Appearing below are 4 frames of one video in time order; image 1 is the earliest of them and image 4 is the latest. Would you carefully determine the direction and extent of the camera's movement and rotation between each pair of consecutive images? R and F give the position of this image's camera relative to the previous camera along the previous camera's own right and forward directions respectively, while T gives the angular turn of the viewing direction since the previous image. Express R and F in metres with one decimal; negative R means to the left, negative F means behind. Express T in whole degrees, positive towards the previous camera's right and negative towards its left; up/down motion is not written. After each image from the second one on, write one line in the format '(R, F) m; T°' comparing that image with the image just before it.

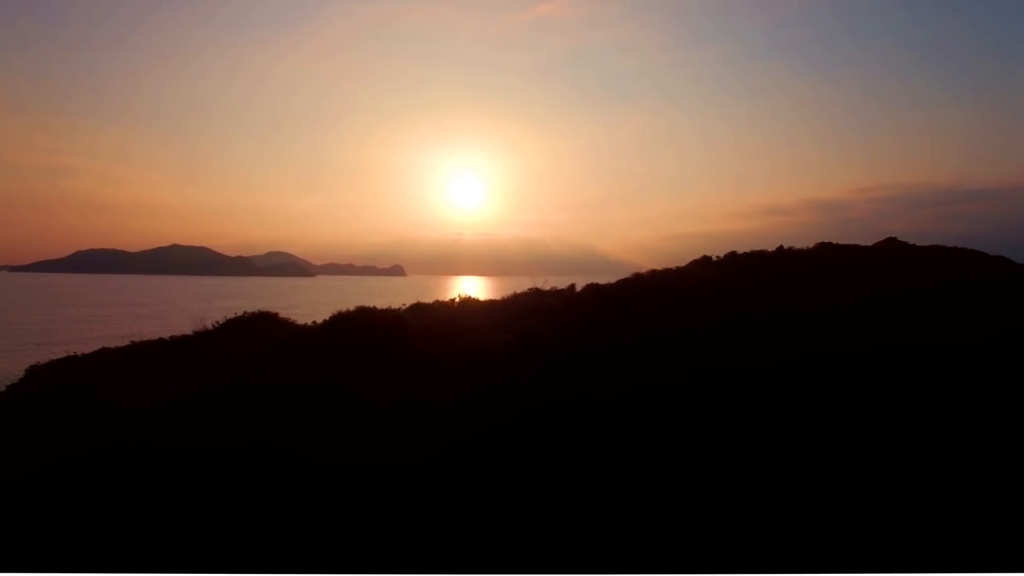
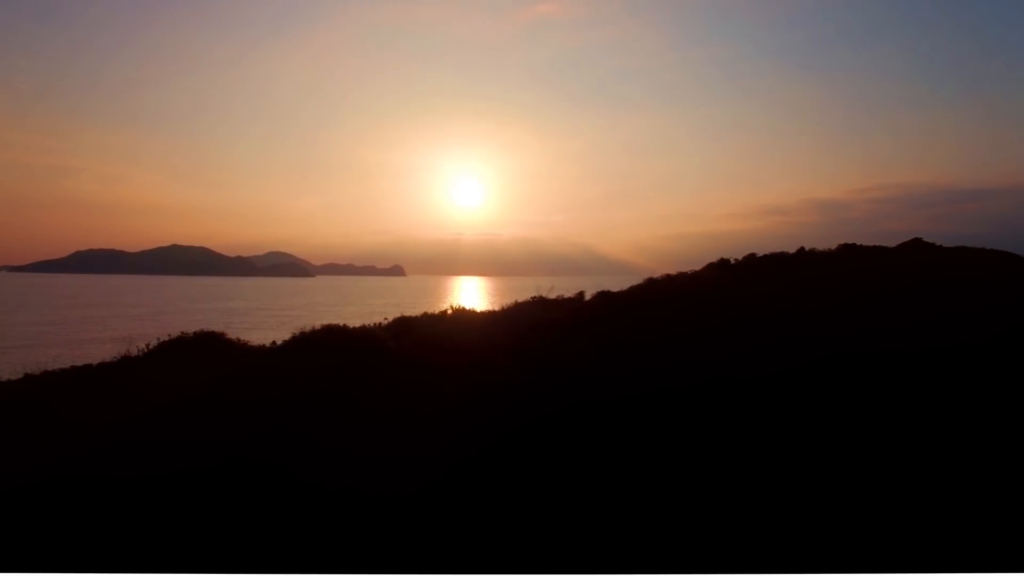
(-0.6, -0.9) m; 0°
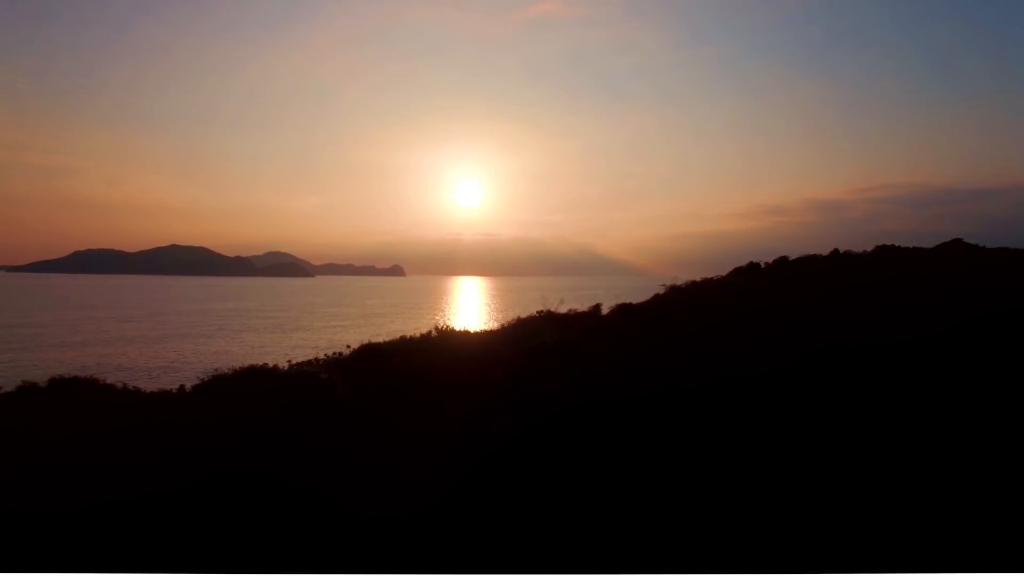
(0.0, +2.3) m; 0°
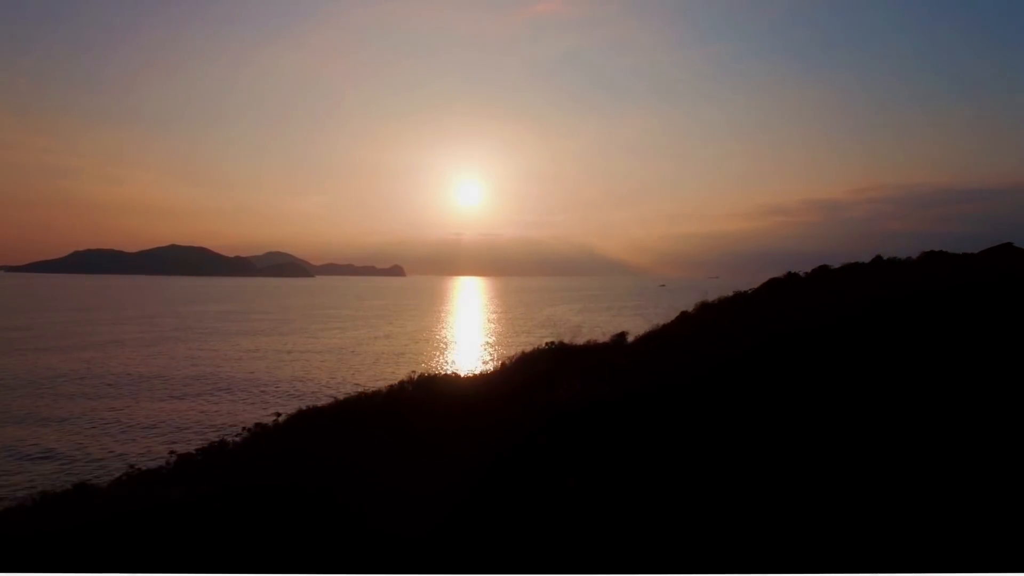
(0.0, +2.3) m; 0°
